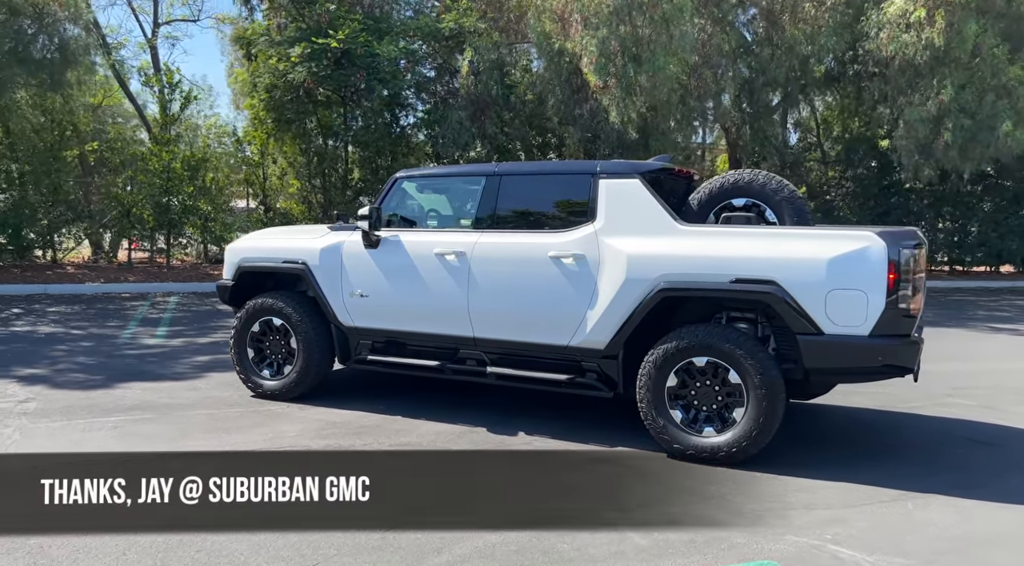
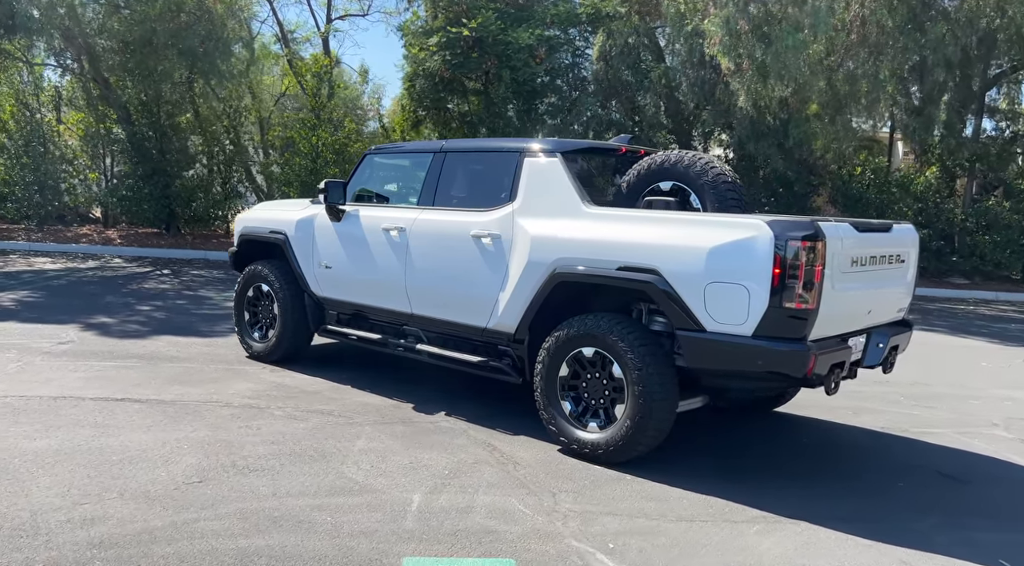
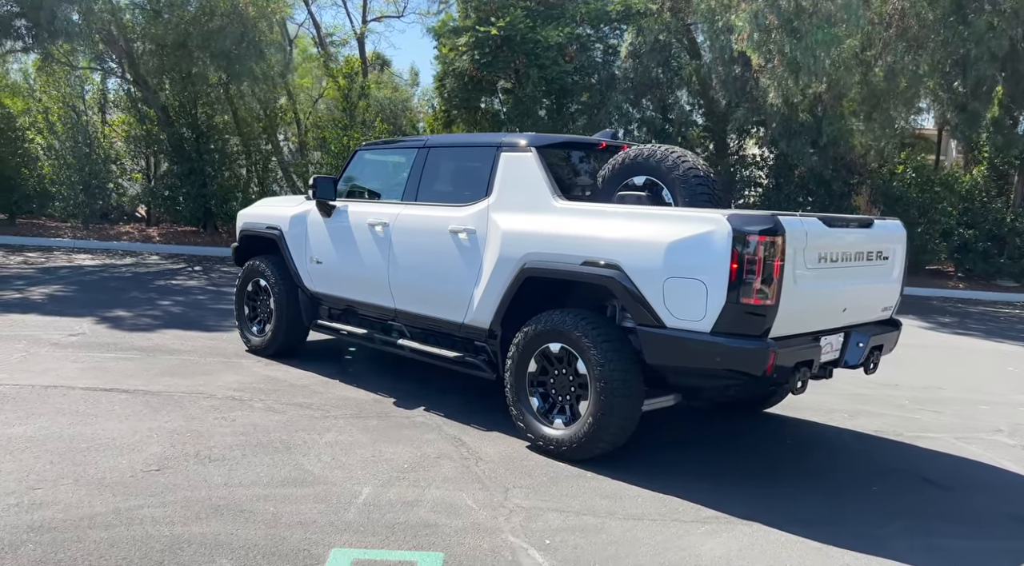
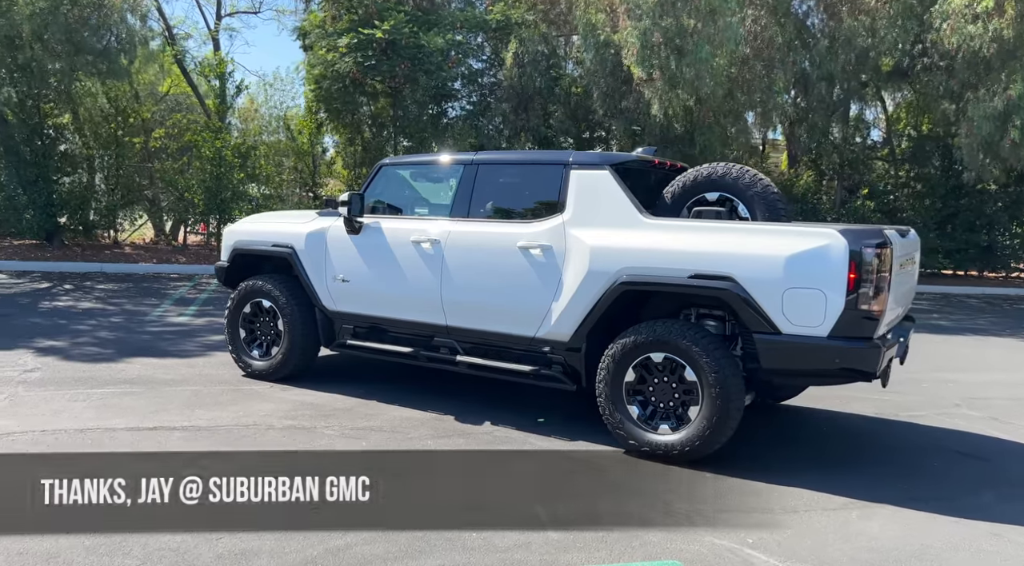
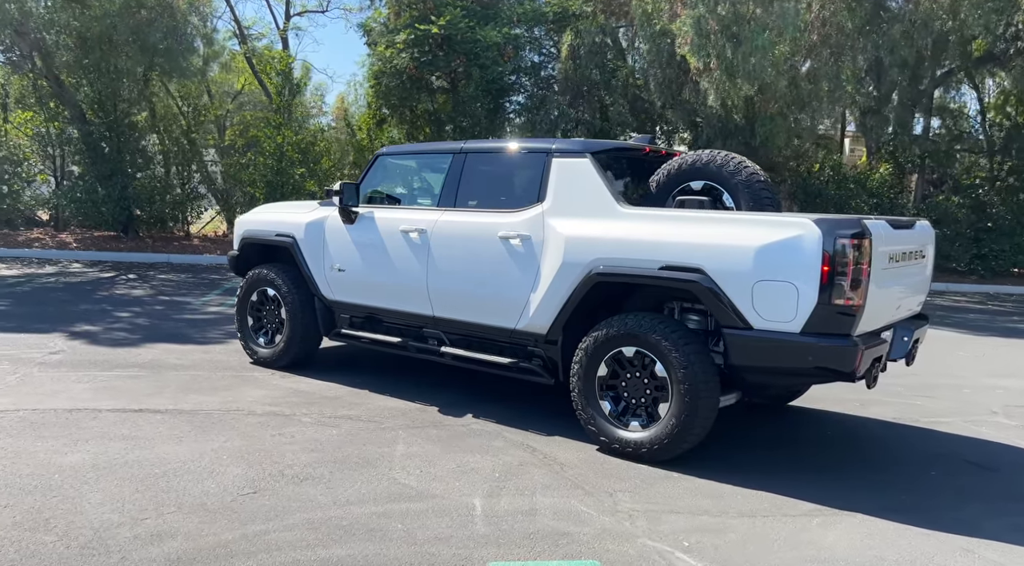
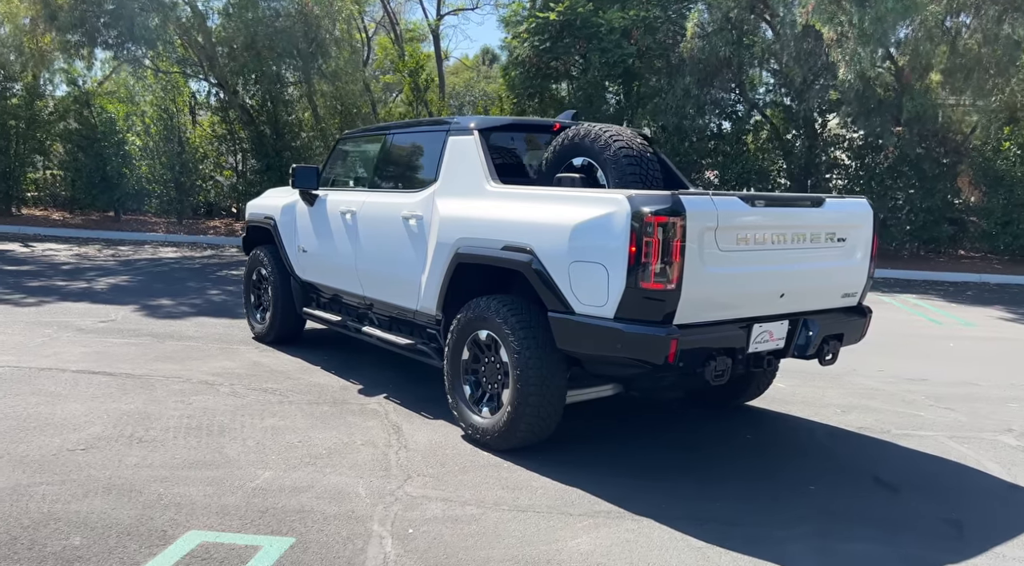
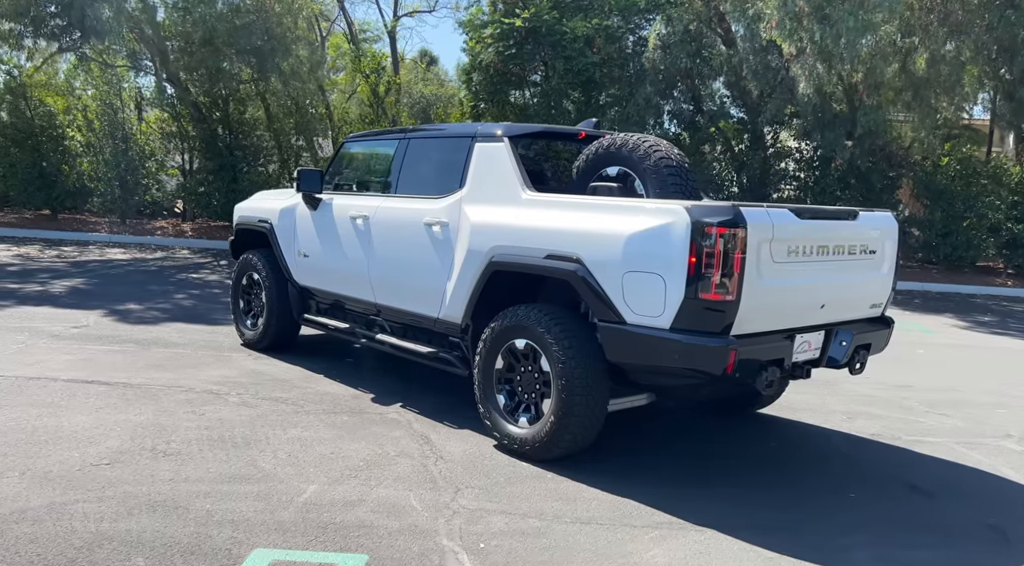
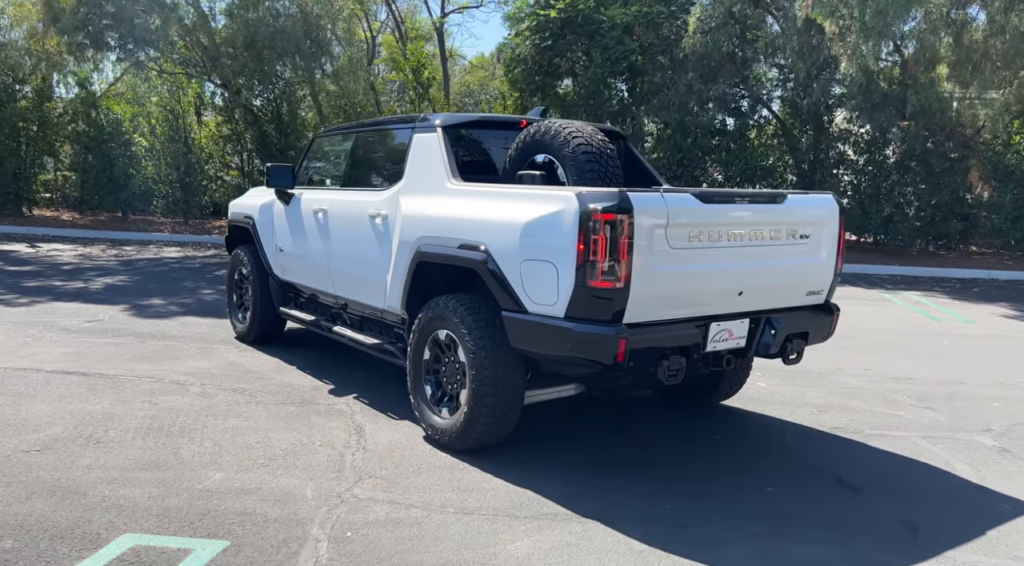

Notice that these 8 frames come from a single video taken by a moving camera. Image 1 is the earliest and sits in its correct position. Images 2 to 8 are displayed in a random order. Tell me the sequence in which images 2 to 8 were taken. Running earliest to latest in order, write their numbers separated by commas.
4, 5, 2, 3, 7, 6, 8
